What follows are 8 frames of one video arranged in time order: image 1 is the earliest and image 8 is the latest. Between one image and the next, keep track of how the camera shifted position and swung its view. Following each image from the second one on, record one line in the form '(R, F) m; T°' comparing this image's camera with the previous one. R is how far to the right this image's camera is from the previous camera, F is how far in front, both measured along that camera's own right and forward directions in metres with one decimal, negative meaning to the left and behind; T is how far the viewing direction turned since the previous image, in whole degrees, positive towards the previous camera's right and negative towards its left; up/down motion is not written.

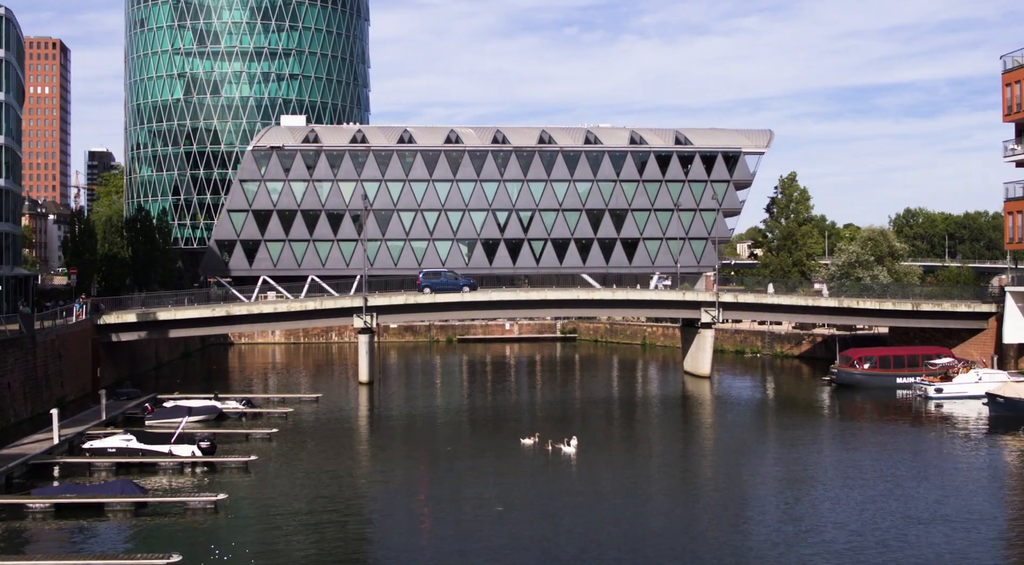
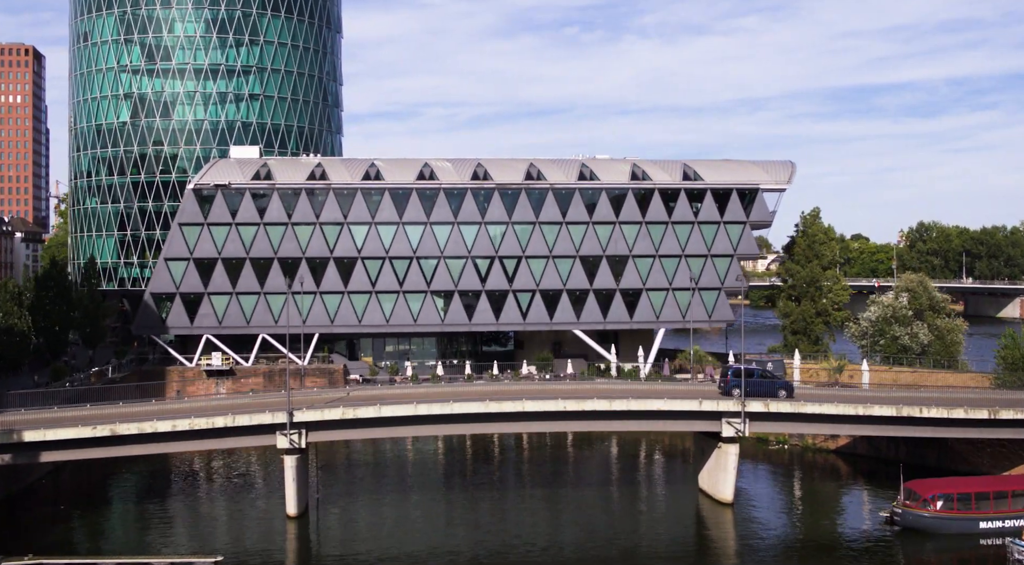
(+1.1, +9.7) m; 0°
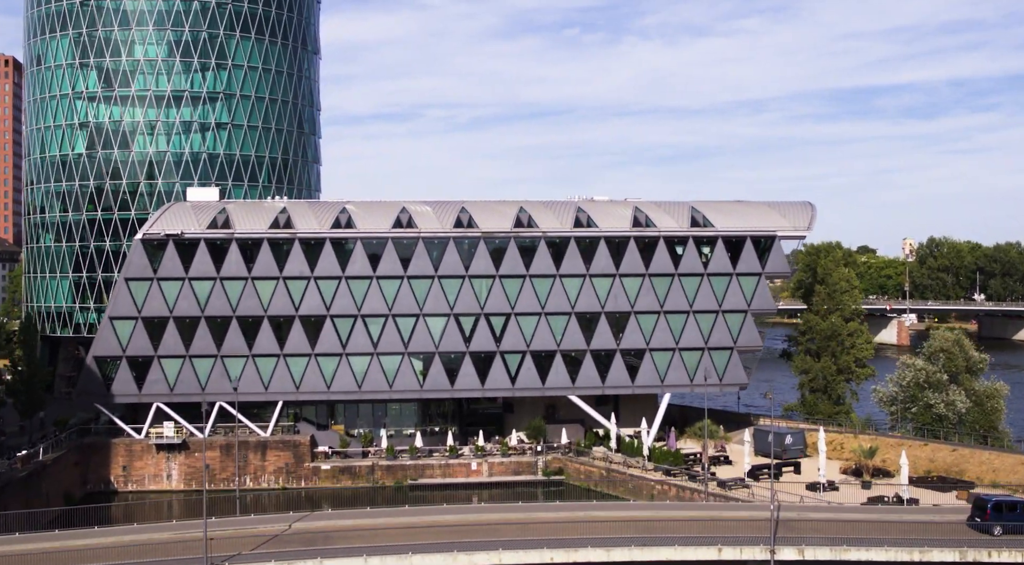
(+0.7, +6.8) m; 0°
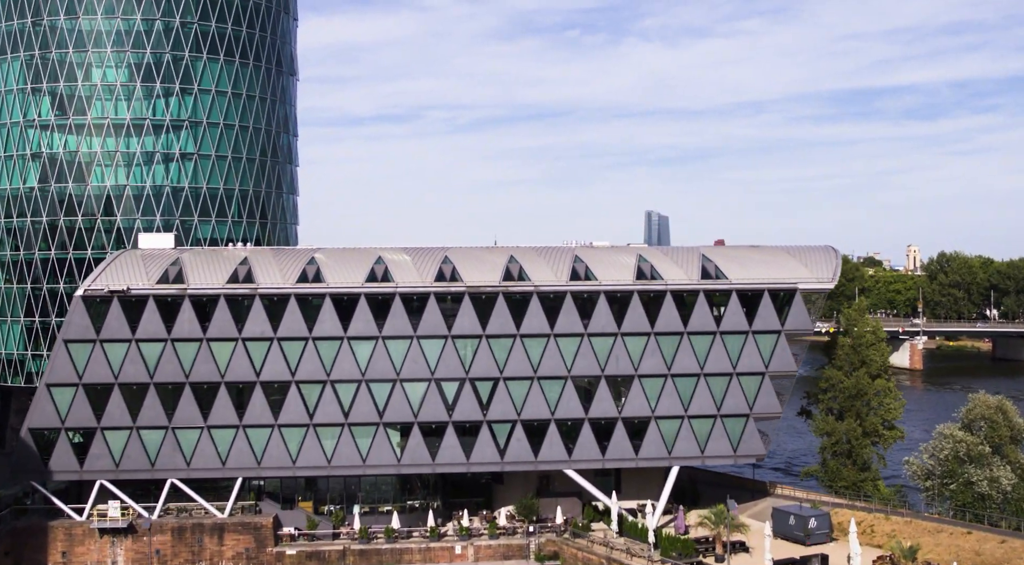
(+0.6, +6.2) m; 0°
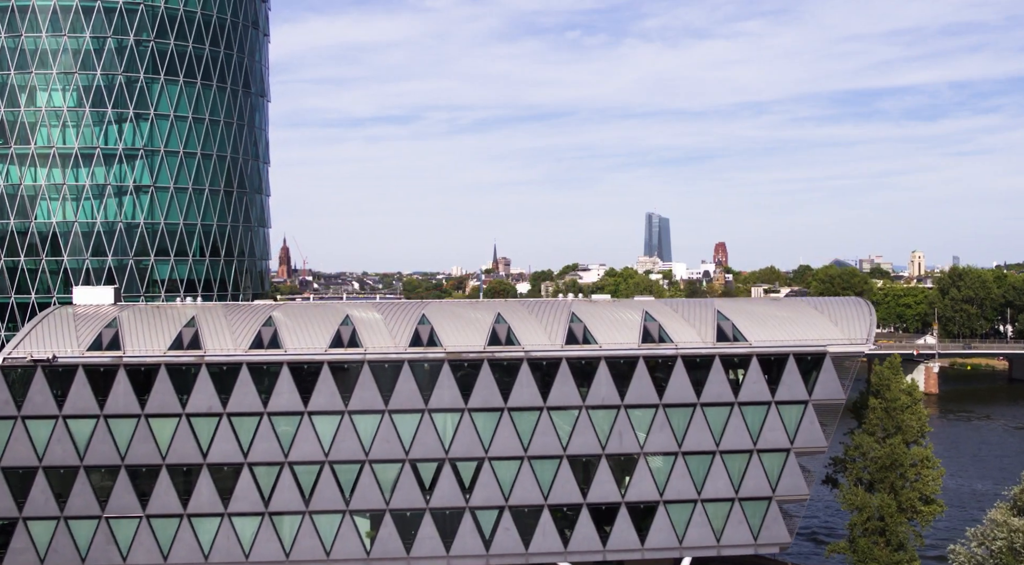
(+0.6, +6.7) m; 0°
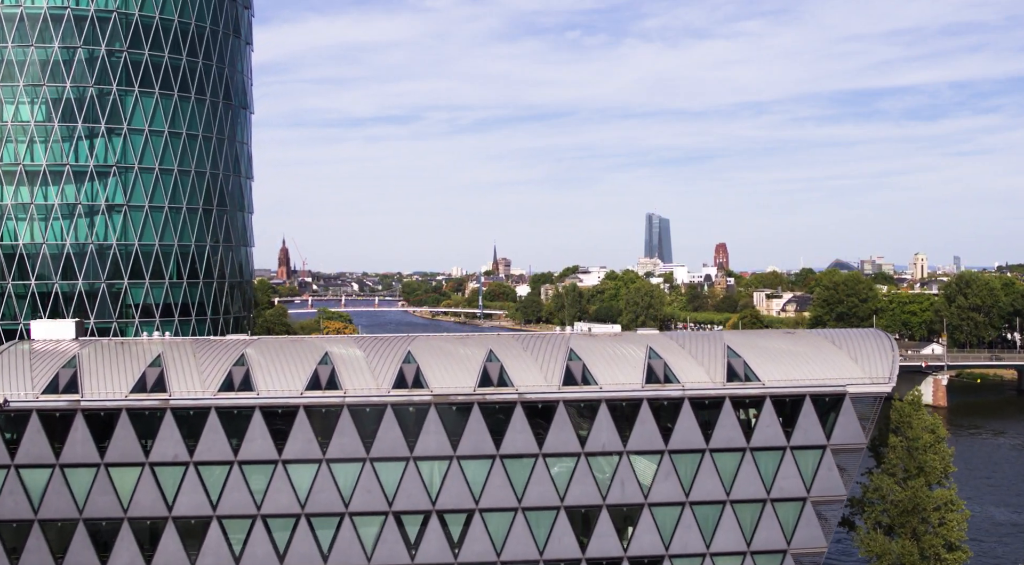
(+0.3, +3.5) m; 0°
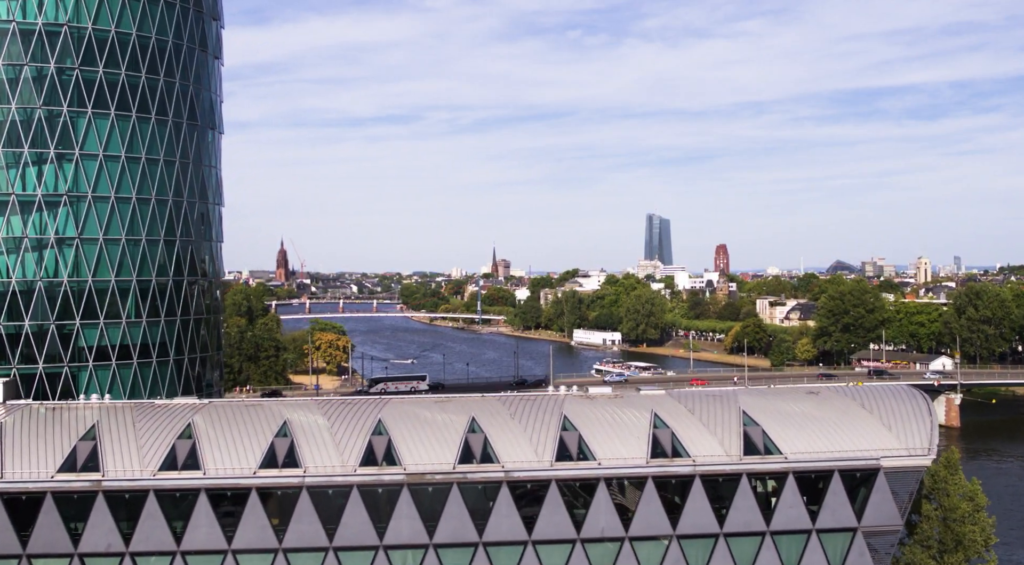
(+0.5, +5.2) m; 0°
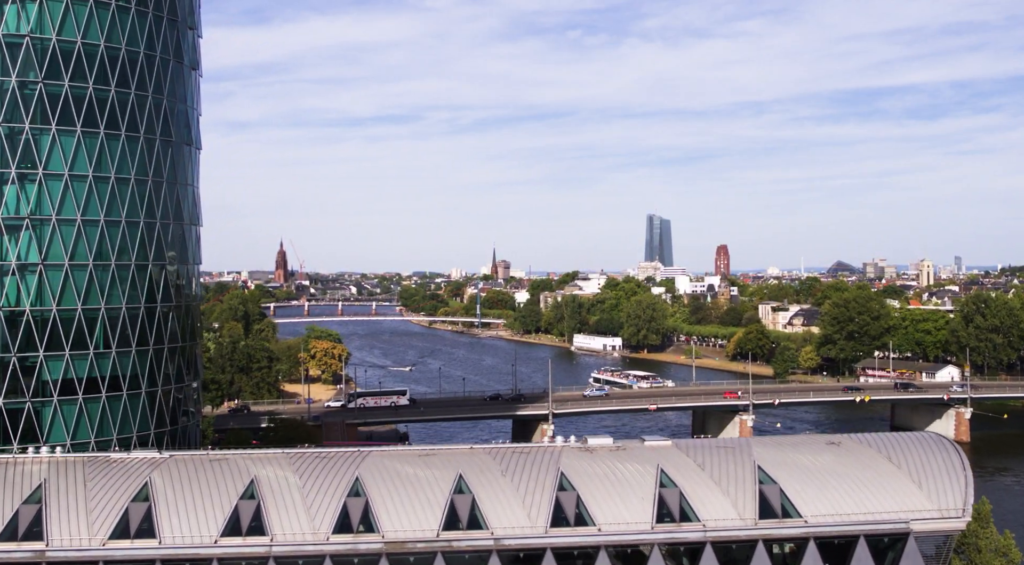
(+0.3, +3.5) m; 0°
